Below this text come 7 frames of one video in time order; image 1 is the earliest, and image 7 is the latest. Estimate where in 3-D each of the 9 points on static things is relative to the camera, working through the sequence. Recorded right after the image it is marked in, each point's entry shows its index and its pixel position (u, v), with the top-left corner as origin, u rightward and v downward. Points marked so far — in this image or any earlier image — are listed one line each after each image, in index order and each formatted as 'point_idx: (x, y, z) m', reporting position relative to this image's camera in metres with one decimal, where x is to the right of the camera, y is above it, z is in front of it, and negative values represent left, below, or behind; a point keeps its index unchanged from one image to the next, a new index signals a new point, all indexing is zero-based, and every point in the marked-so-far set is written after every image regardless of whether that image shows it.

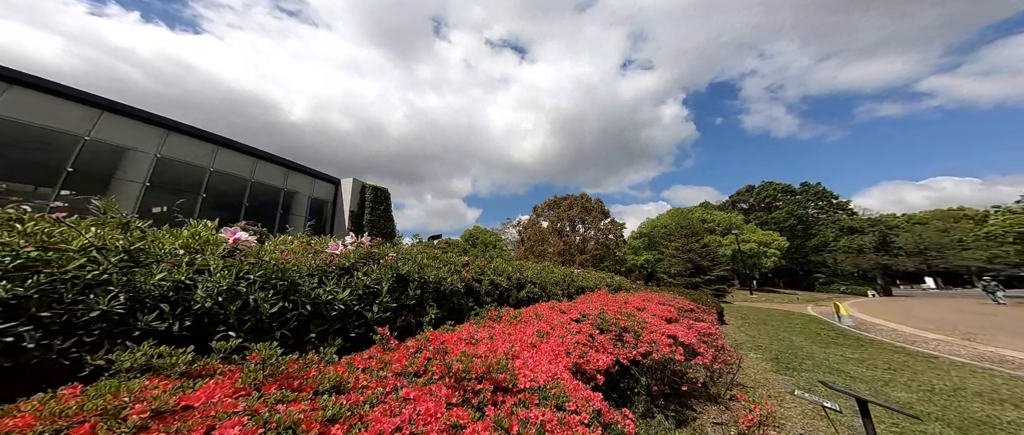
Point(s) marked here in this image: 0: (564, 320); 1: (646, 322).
0: (+0.7, -1.3, +4.1) m
1: (+2.0, -1.7, +5.0) m
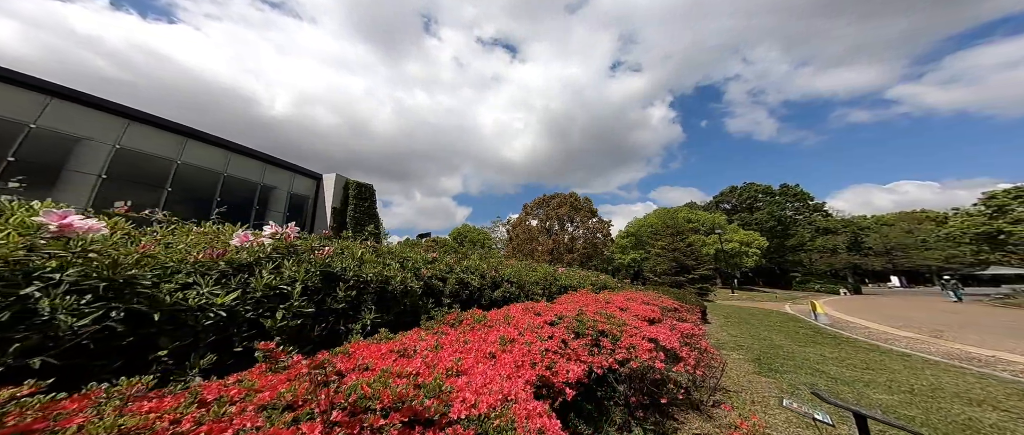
0: (+0.3, -1.2, +3.7) m
1: (+1.6, -1.6, +4.7) m
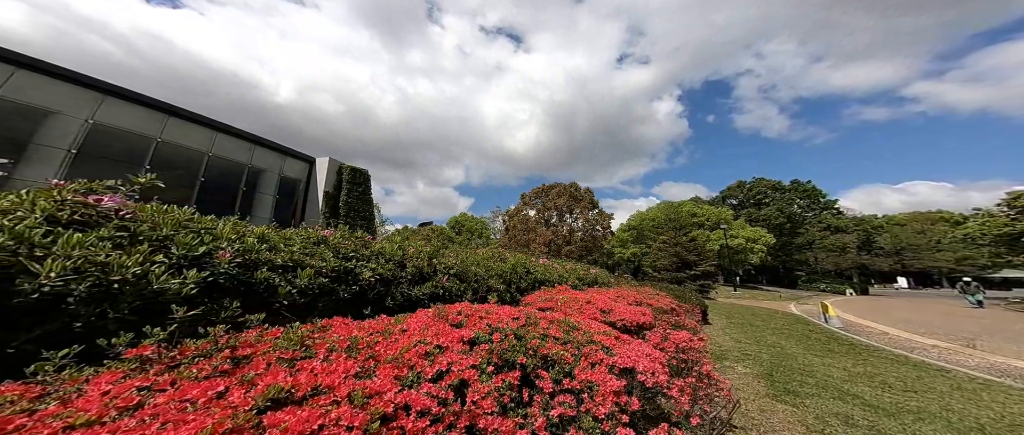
0: (-0.6, -0.9, +2.2) m
1: (+0.7, -1.3, +3.2) m
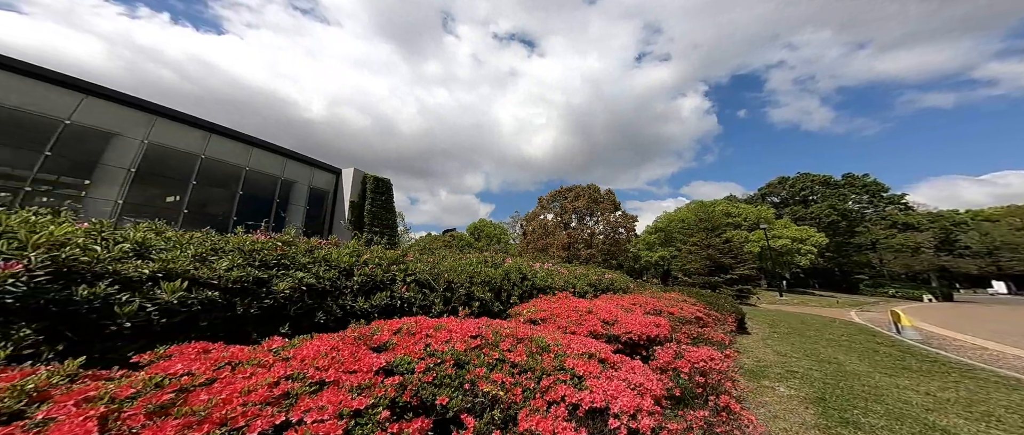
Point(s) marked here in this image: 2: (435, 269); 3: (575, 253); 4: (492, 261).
0: (-1.1, -0.9, +1.7) m
1: (+0.3, -1.2, +2.5) m
2: (-1.0, -0.7, +4.3) m
3: (+3.9, -2.2, +19.4) m
4: (-0.4, -0.9, +6.5) m
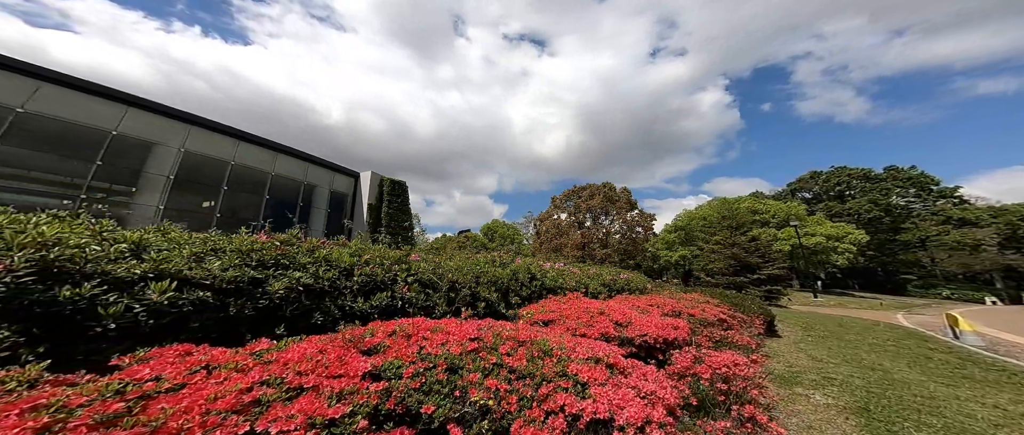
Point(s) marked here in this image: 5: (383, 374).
0: (-1.1, -0.8, +1.6) m
1: (+0.3, -1.2, +2.3) m
2: (-1.0, -0.7, +4.2) m
3: (+4.7, -2.1, +19.0) m
4: (-0.2, -0.9, +6.4) m
5: (-0.8, -1.0, +2.0) m
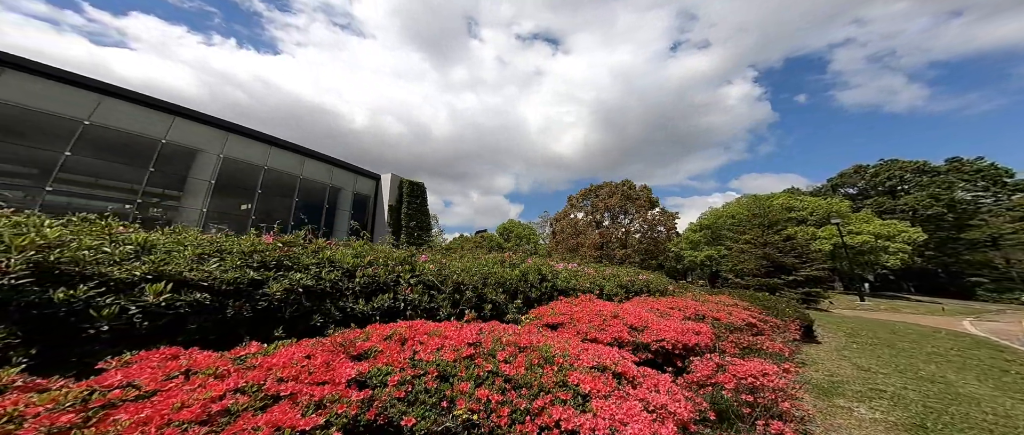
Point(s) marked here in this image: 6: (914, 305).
0: (-1.2, -0.8, +1.5) m
1: (+0.3, -1.2, +2.2) m
2: (-0.9, -0.7, +4.2) m
3: (+5.7, -2.1, +18.6) m
4: (0.0, -0.9, +6.3) m
5: (-0.8, -1.0, +1.9) m
6: (+22.9, -5.1, +18.8) m
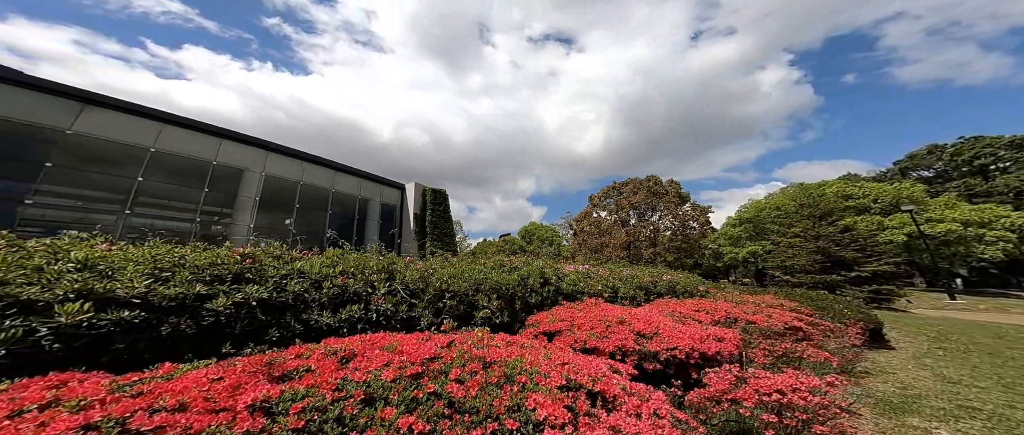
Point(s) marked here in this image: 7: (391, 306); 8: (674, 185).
0: (-1.6, -0.9, +1.3) m
1: (0.0, -1.1, +1.8) m
2: (-1.0, -0.7, +3.9) m
3: (+7.0, -1.9, +17.6) m
4: (+0.1, -0.9, +5.9) m
5: (-1.2, -1.0, +1.7) m
6: (+24.2, -4.3, +16.1) m
7: (-1.2, -0.9, +3.4) m
8: (+9.8, +2.0, +19.3) m
